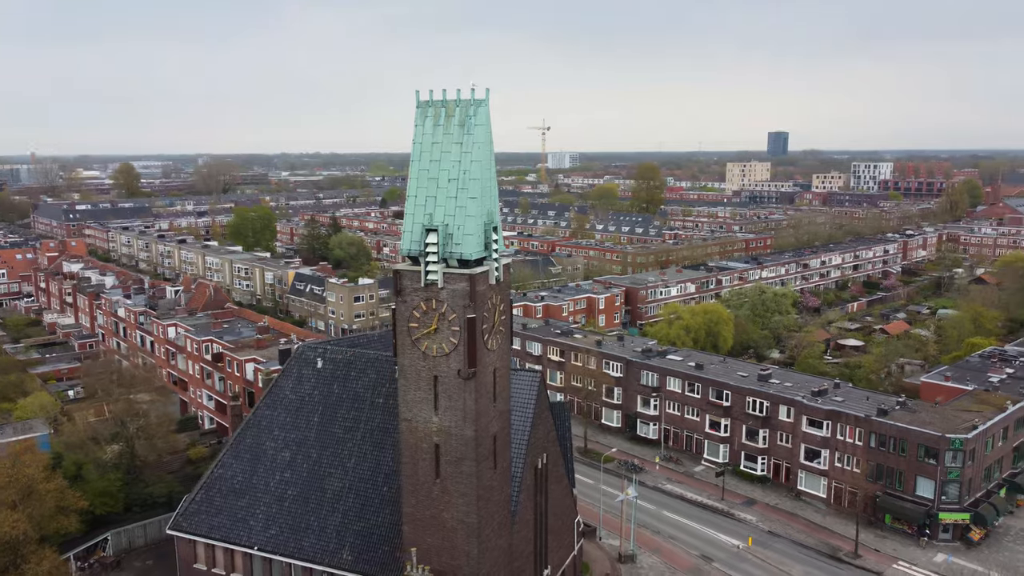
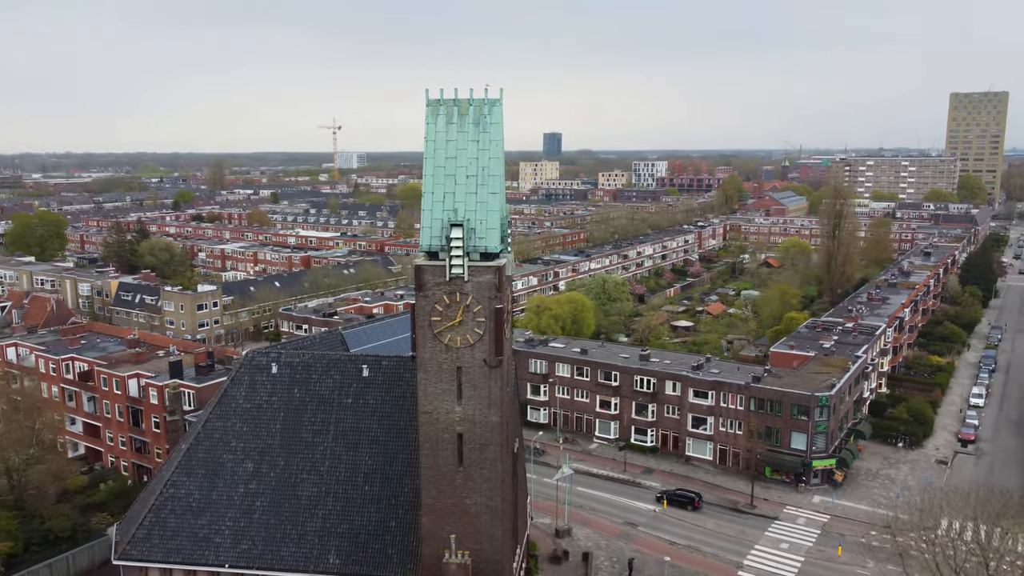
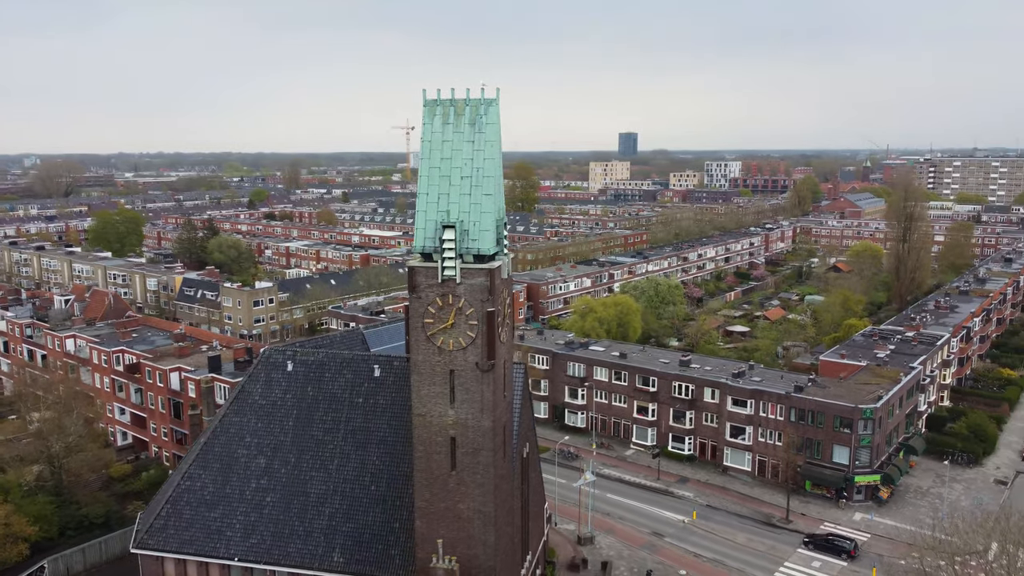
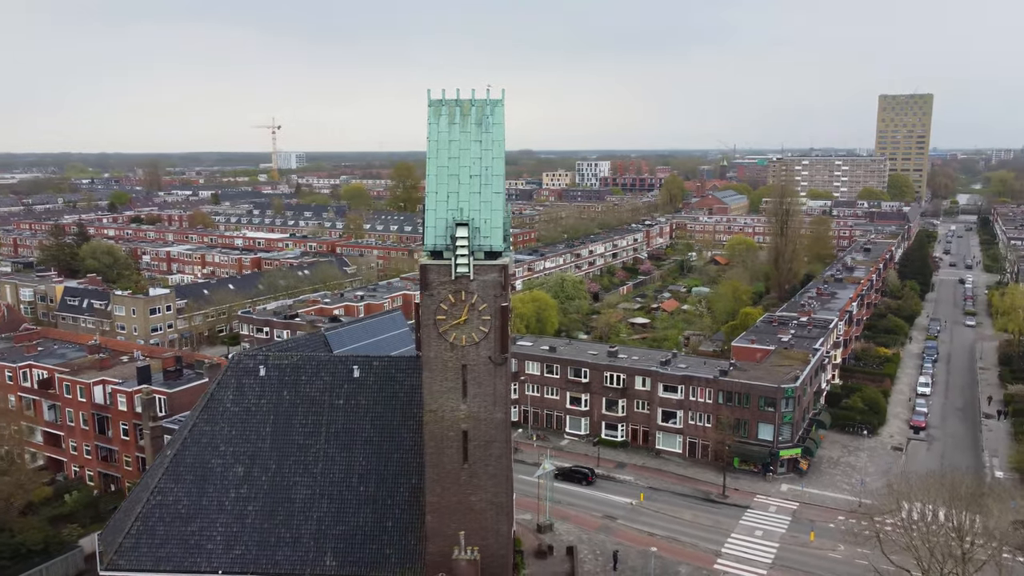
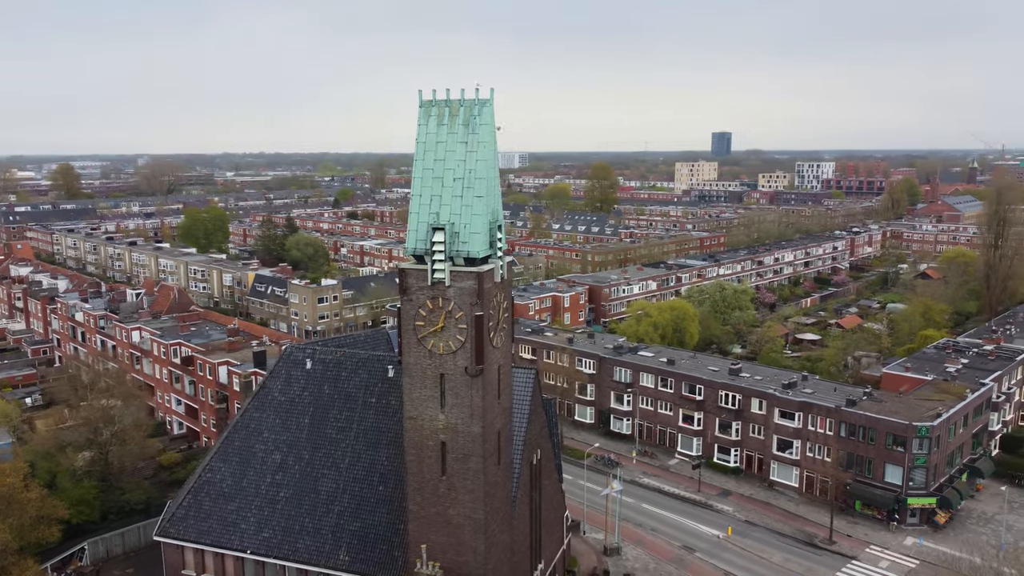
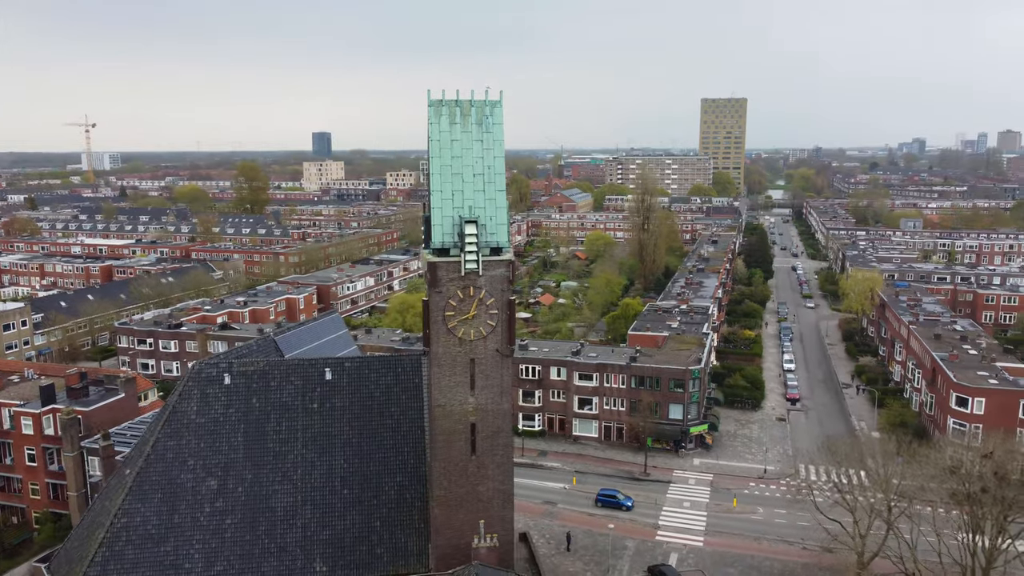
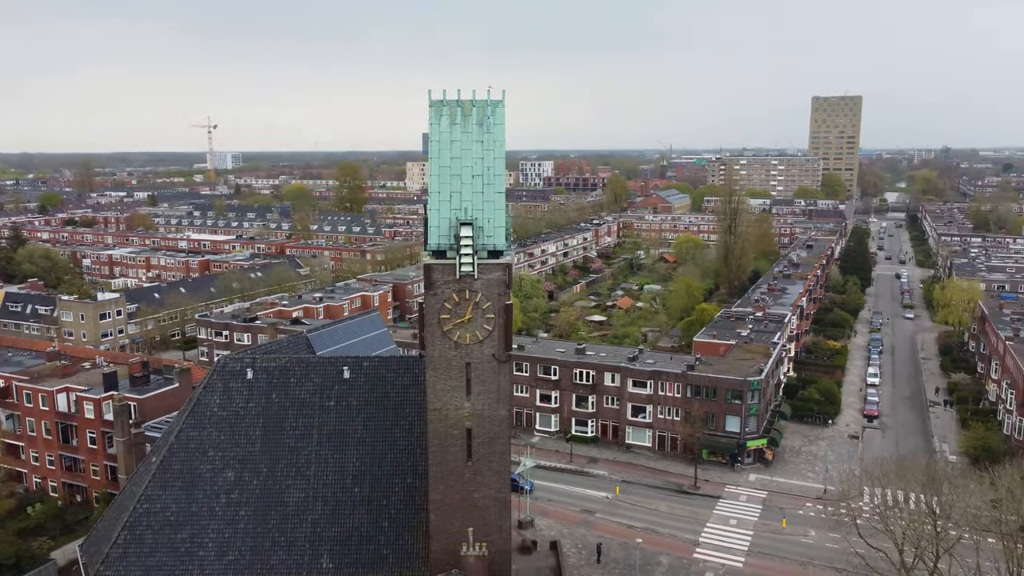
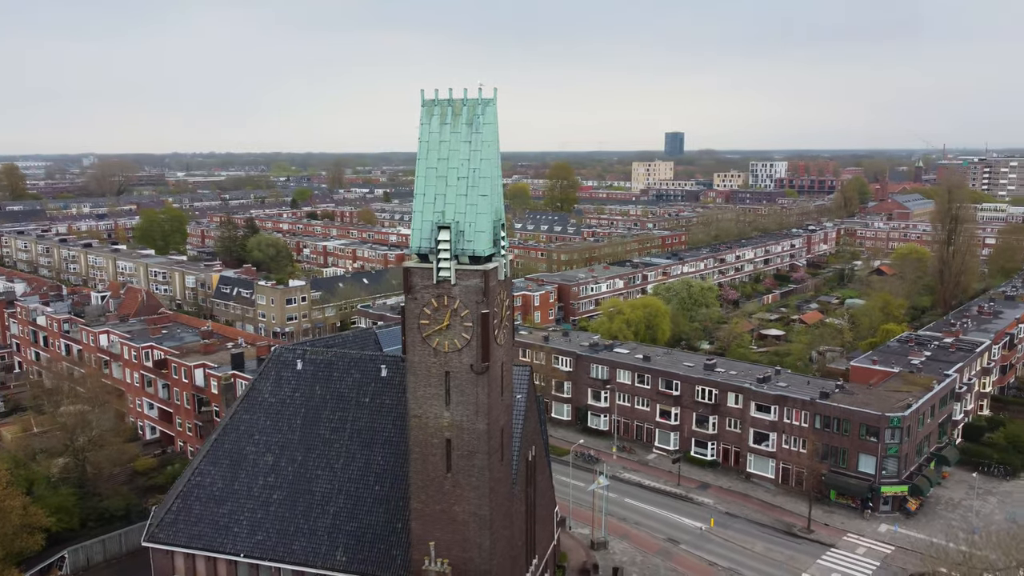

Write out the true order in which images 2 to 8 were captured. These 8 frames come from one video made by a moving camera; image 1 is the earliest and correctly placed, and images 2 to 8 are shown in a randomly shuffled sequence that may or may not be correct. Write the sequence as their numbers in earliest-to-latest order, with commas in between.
5, 8, 3, 2, 4, 7, 6
